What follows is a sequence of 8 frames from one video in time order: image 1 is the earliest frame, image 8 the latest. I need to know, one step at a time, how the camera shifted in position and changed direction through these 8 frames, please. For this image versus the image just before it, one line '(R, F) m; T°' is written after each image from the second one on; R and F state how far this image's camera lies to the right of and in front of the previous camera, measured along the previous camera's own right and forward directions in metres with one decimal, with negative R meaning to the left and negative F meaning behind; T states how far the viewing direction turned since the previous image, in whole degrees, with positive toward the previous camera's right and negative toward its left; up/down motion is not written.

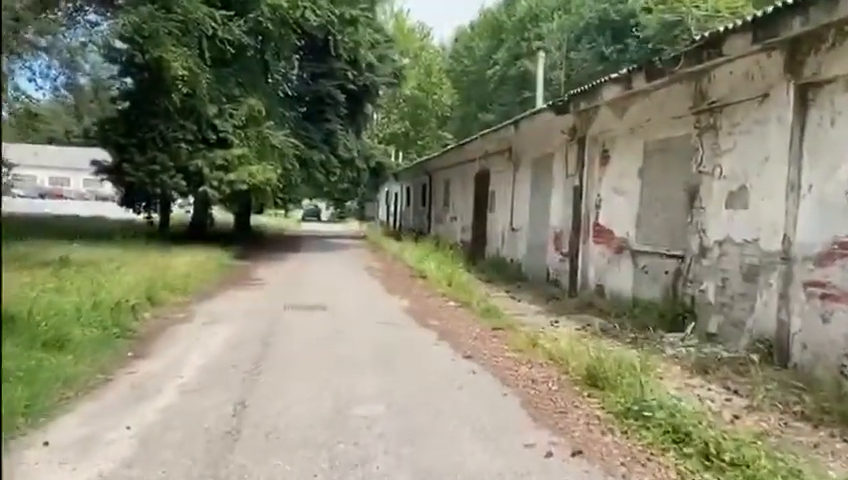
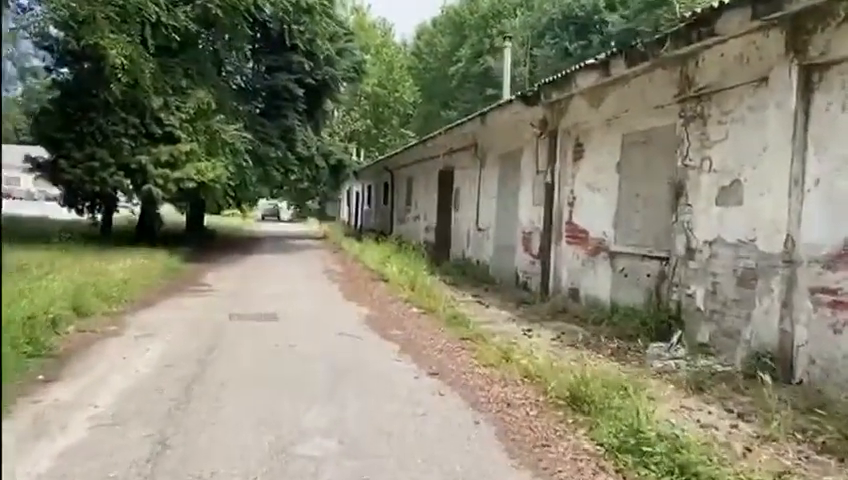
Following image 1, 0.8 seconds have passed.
(0.0, +1.0) m; +3°
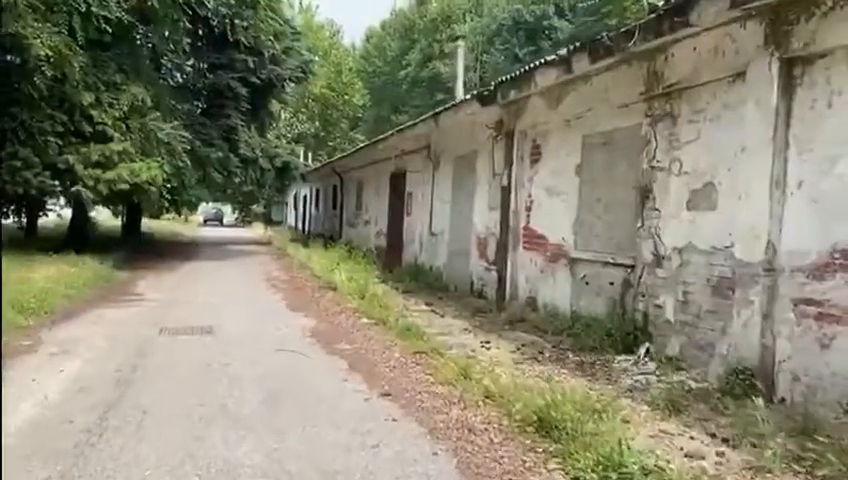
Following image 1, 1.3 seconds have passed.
(0.0, +0.7) m; +4°
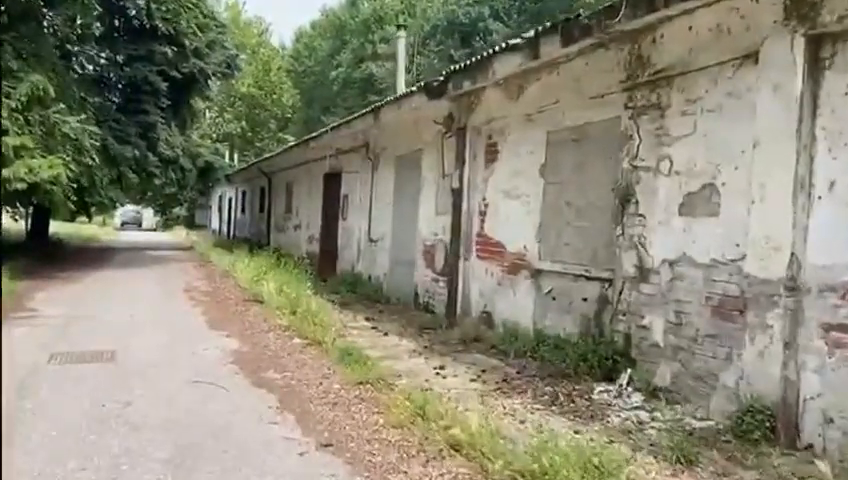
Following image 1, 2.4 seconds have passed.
(-0.1, +1.2) m; +6°
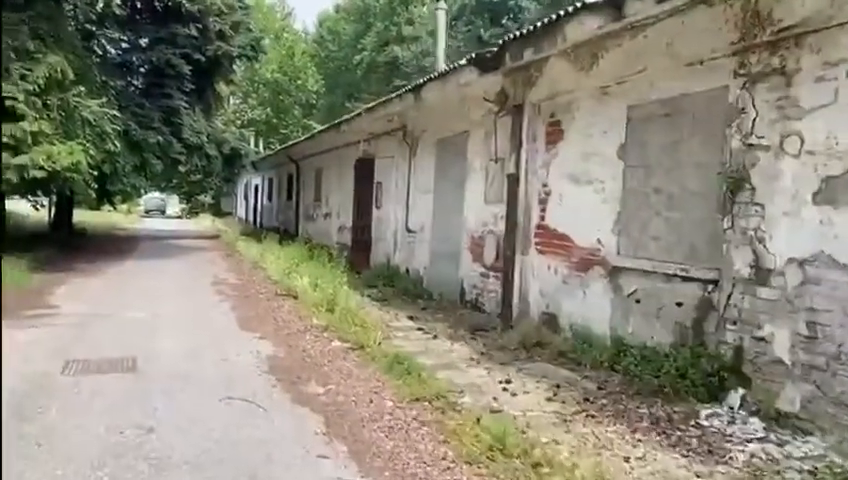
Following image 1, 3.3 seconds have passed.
(-0.4, +1.0) m; -2°
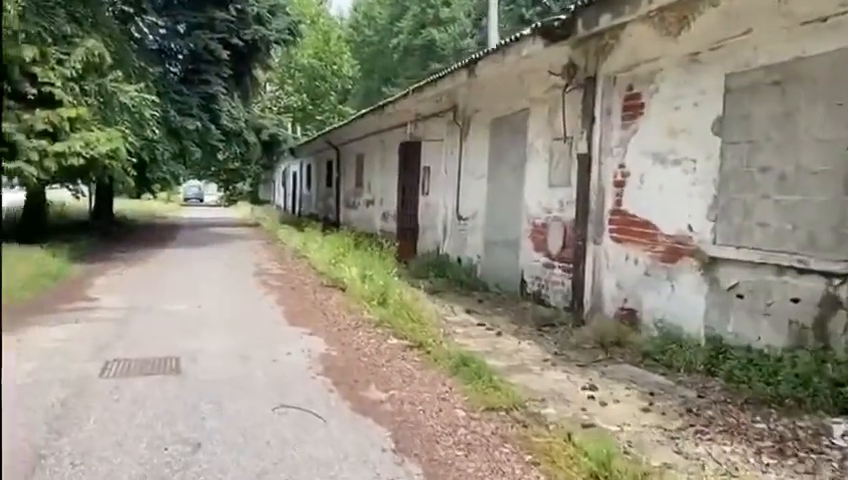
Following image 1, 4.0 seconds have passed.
(-0.3, +0.7) m; -3°
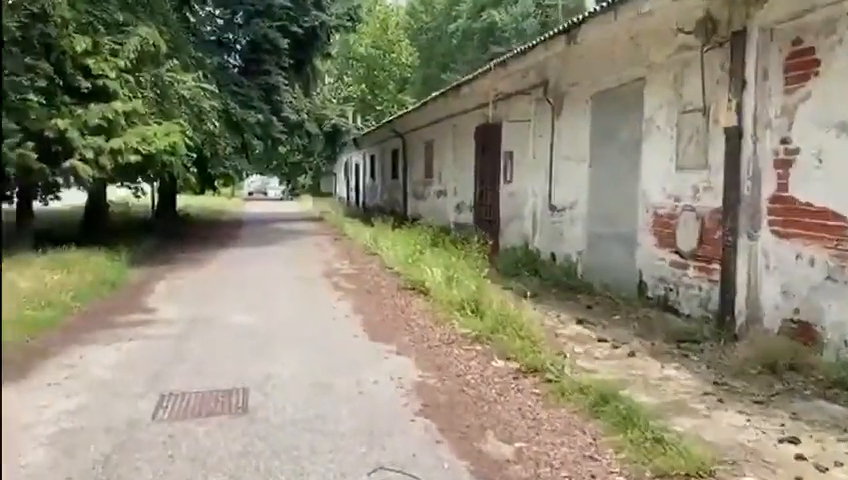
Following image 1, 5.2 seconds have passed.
(-0.5, +1.4) m; -5°
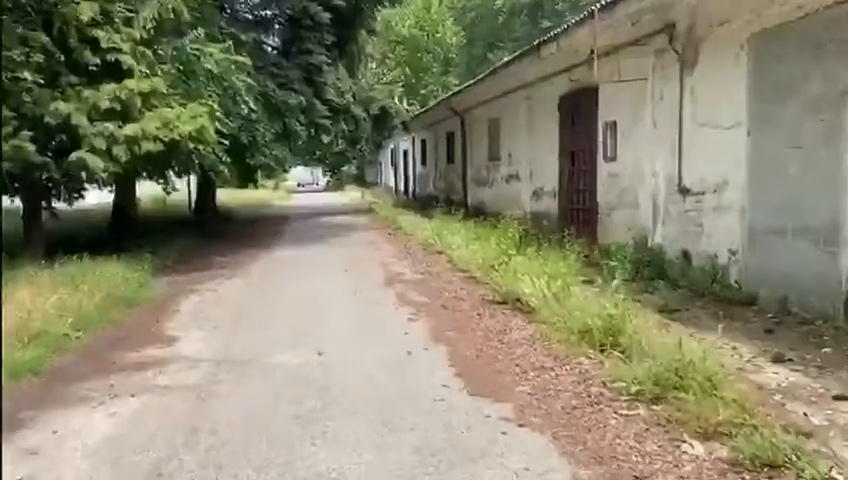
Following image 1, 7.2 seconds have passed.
(-0.5, +2.4) m; -4°
